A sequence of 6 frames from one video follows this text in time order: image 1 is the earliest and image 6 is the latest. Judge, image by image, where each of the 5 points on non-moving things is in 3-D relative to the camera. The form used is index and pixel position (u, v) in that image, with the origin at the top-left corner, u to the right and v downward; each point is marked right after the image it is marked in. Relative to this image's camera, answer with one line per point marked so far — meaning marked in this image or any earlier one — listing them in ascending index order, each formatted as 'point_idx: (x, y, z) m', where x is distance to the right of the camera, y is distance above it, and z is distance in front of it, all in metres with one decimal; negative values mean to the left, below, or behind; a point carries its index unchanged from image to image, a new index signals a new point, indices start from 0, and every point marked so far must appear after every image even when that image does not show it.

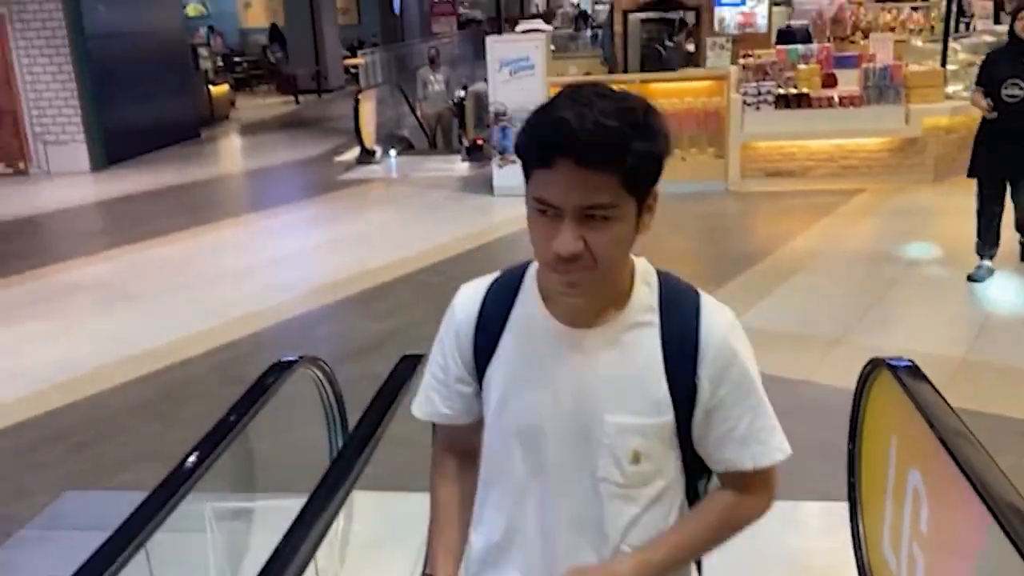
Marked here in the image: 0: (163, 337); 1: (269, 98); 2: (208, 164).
0: (-1.9, -0.3, +5.1) m
1: (-4.8, +3.7, +18.6) m
2: (-3.7, +1.5, +11.3) m
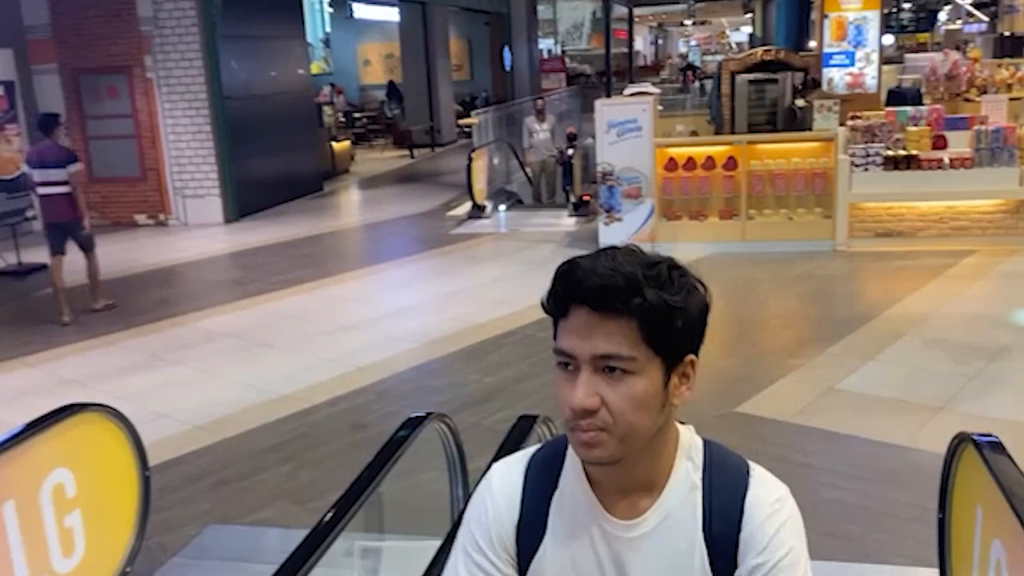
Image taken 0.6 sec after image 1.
0: (-1.3, -0.6, +5.6) m
1: (-2.6, +2.8, +19.4) m
2: (-2.3, +0.9, +11.9) m
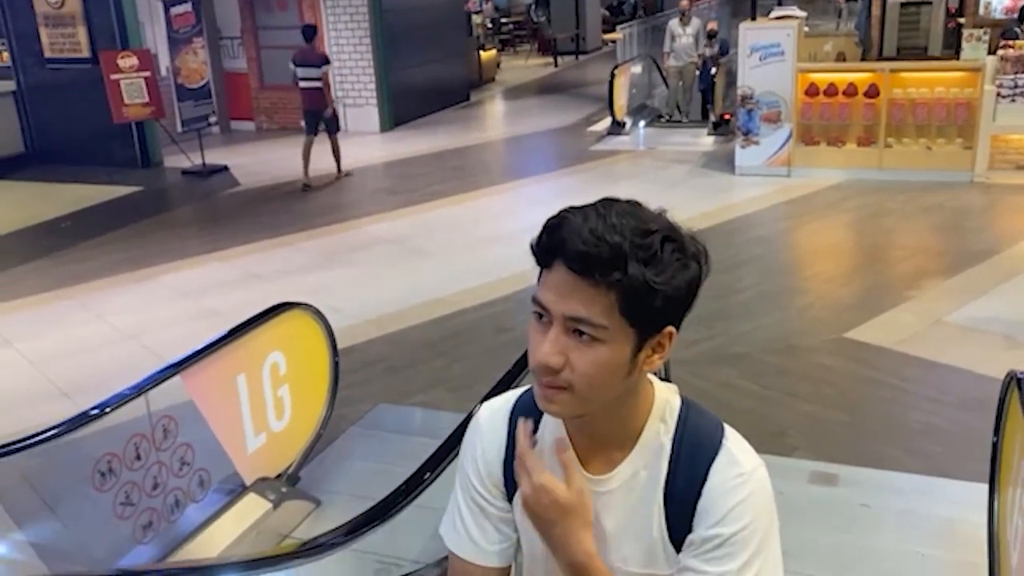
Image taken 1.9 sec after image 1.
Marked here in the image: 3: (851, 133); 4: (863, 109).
0: (-0.5, 0.0, +6.3) m
1: (+0.4, +4.8, +19.8) m
2: (-0.5, +2.1, +12.6) m
3: (+3.2, +1.5, +8.9) m
4: (+3.3, +1.7, +8.7) m
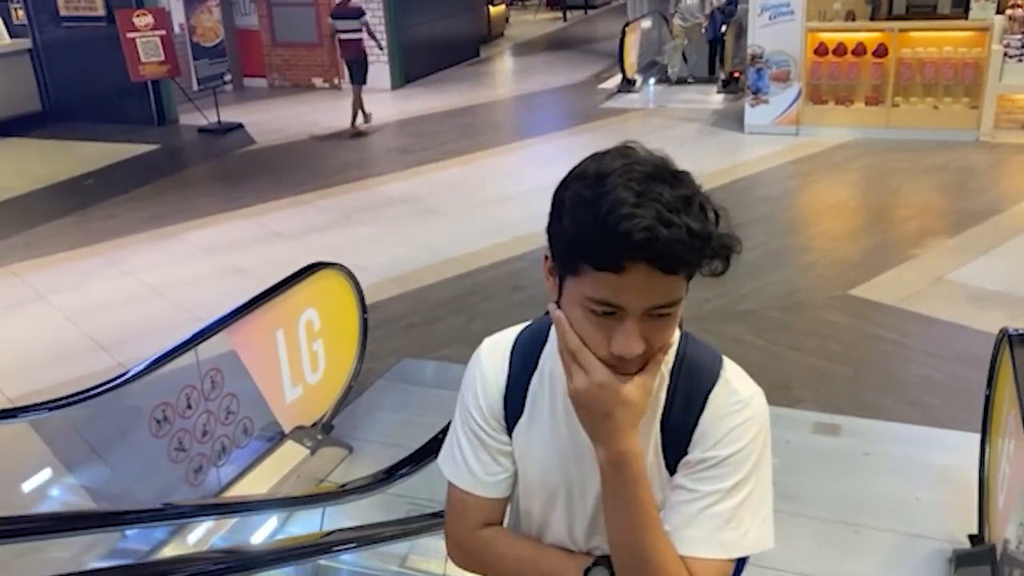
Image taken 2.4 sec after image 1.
0: (-0.4, +0.3, +6.5) m
1: (+0.6, +5.7, +19.7) m
2: (-0.3, +2.7, +12.7) m
3: (+3.4, +1.9, +9.1) m
4: (+3.4, +2.1, +8.8) m
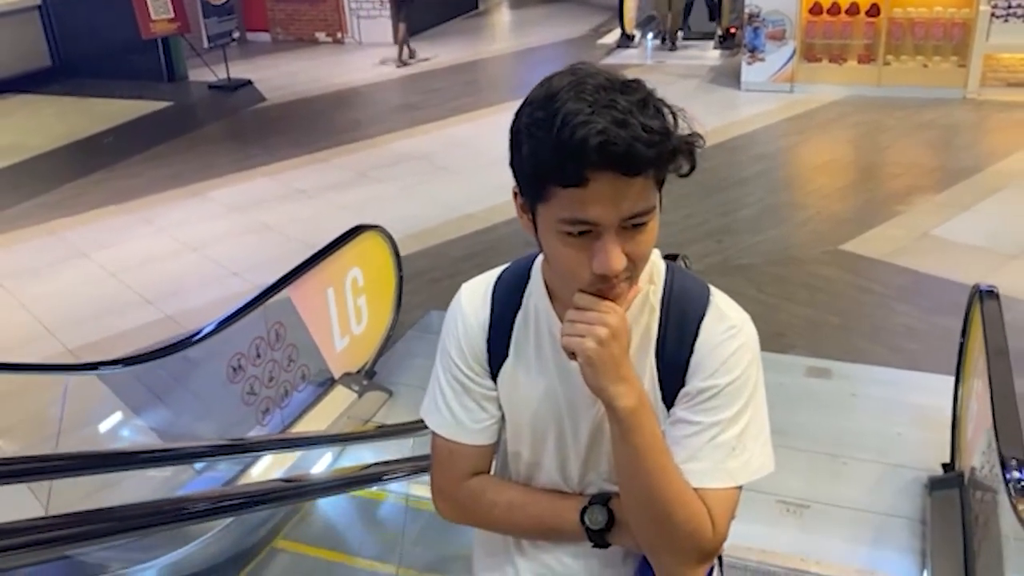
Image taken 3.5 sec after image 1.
0: (-0.3, +0.6, +6.9) m
1: (+0.5, +6.8, +19.8) m
2: (-0.3, +3.4, +12.9) m
3: (+3.4, +2.4, +9.4) m
4: (+3.4, +2.5, +9.2) m
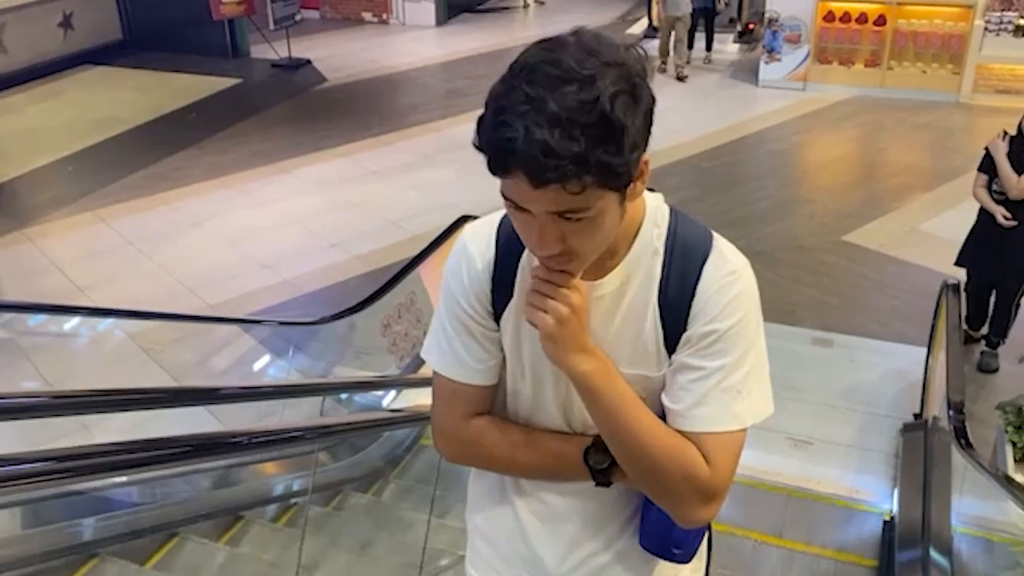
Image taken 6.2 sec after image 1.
0: (+0.1, +0.9, +8.0) m
1: (+1.1, +7.6, +20.6) m
2: (+0.2, +3.9, +13.9) m
3: (+3.9, +2.6, +10.4) m
4: (+3.9, +2.8, +10.2) m
